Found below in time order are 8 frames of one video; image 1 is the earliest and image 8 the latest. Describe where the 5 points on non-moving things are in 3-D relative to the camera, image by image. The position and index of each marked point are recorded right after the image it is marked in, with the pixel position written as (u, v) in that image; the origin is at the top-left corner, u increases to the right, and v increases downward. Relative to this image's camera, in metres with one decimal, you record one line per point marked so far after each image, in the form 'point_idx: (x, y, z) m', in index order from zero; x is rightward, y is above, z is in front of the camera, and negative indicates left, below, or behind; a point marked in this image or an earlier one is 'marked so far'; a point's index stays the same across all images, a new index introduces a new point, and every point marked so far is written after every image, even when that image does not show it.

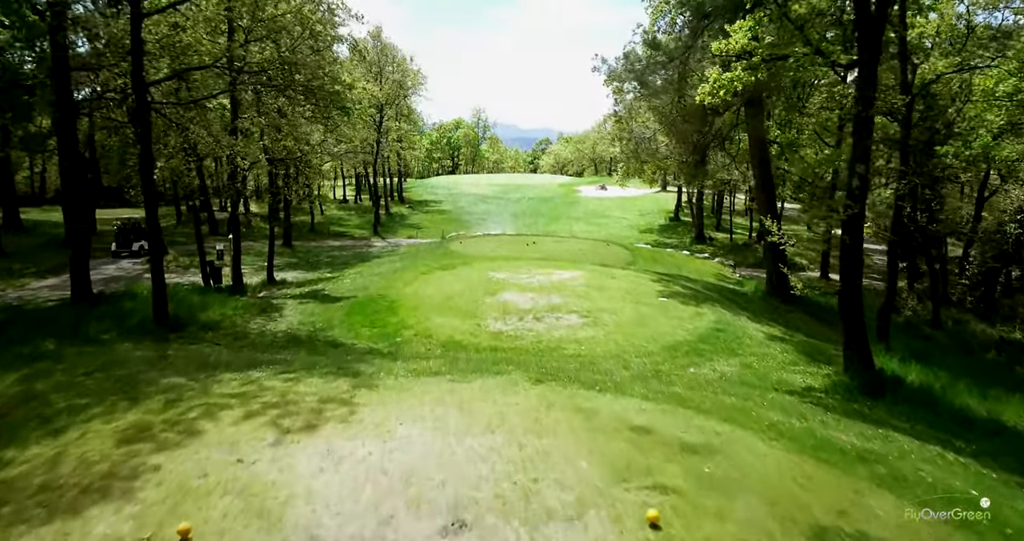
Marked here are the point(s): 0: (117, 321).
0: (-10.1, -1.3, +11.5) m
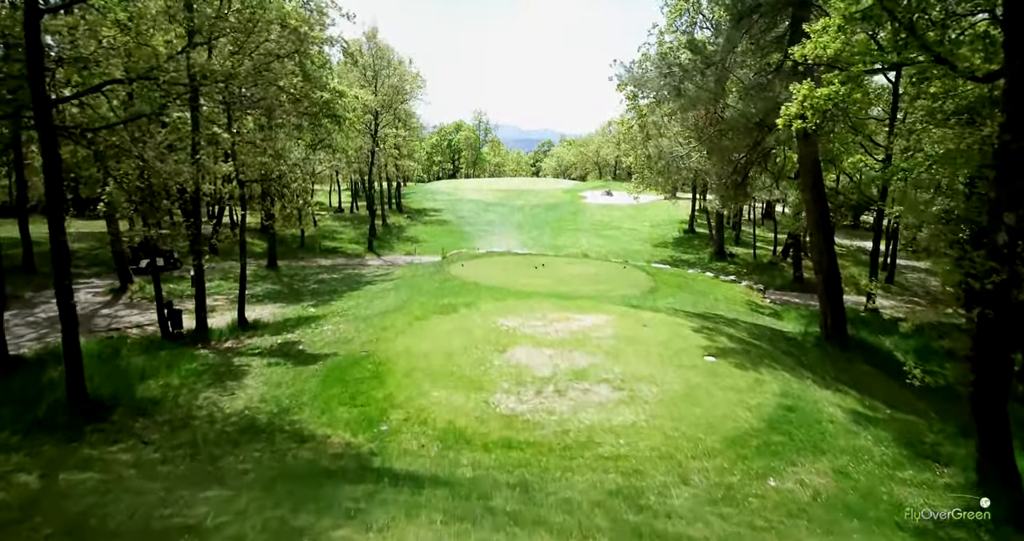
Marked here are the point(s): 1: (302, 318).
0: (-9.7, -2.7, +8.9) m
1: (-7.8, -1.8, +16.8) m
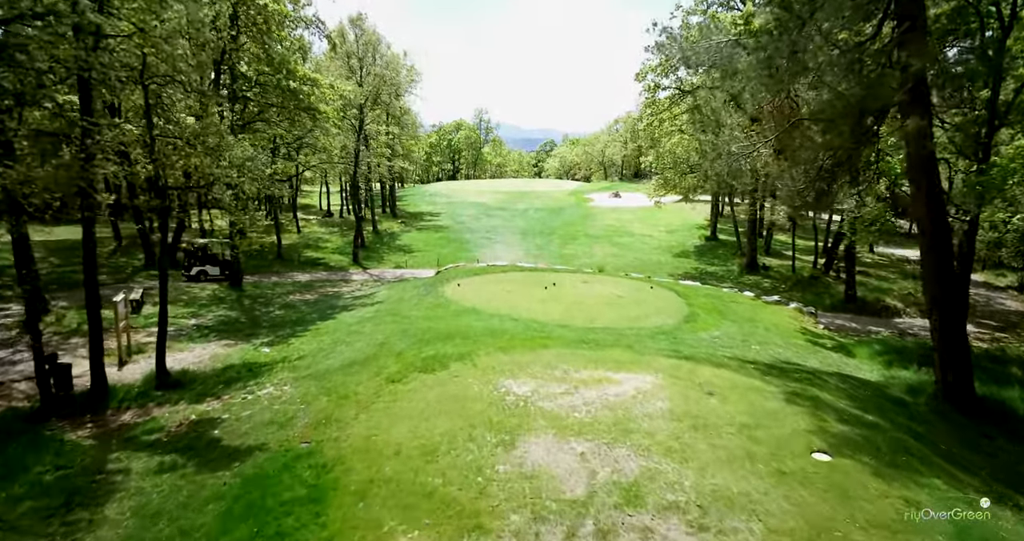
0: (-9.5, -3.7, +5.0) m
1: (-7.5, -2.8, +12.8) m
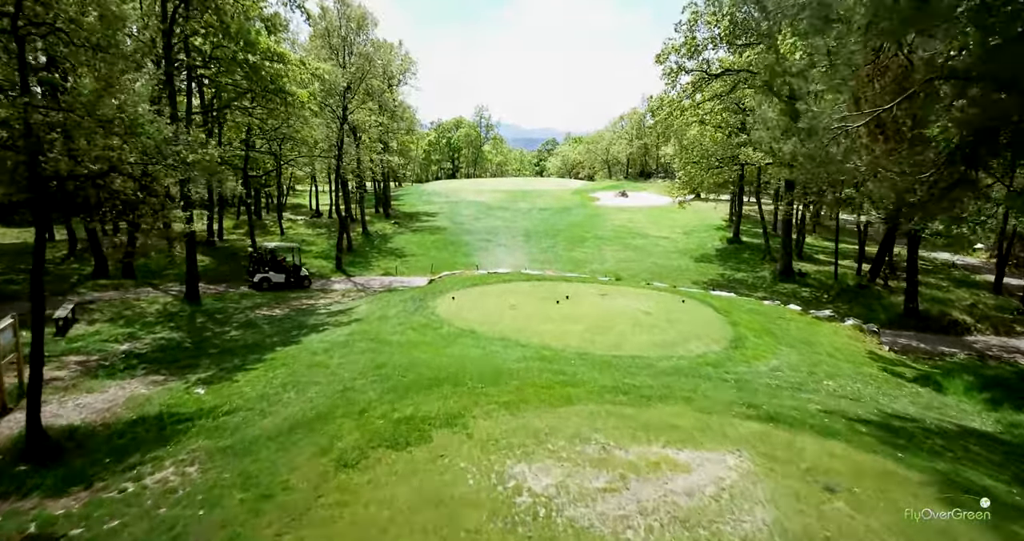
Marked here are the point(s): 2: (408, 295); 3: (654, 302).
0: (-9.3, -4.1, +1.6) m
1: (-7.4, -3.2, +9.4) m
2: (-4.5, -1.1, +19.1) m
3: (+5.5, -1.3, +17.7) m
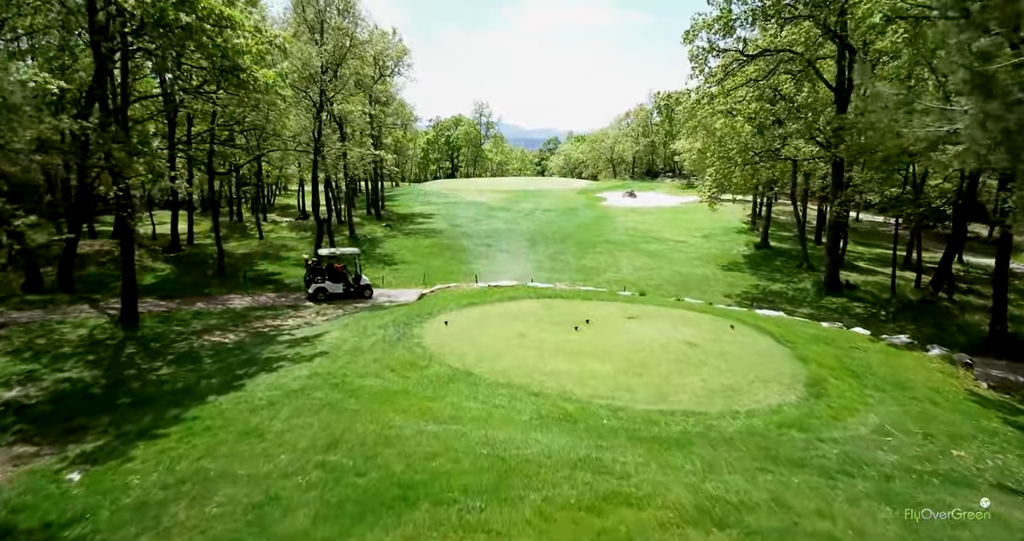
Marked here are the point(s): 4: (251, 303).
0: (-9.1, -4.7, -1.9) m
1: (-7.1, -3.7, +5.9) m
2: (-4.2, -1.6, +15.6) m
3: (+5.8, -1.8, +14.3) m
4: (-11.5, -1.4, +19.9) m
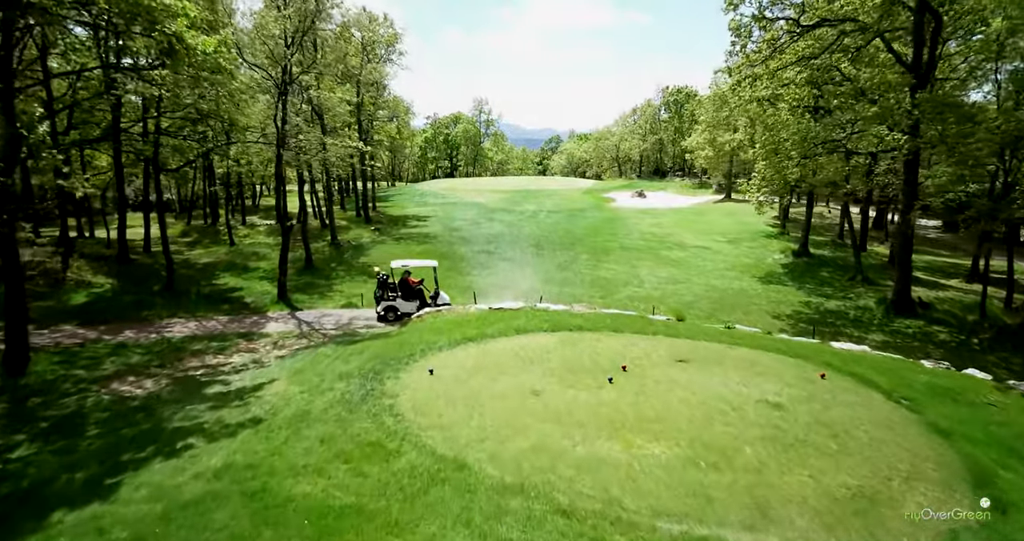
0: (-8.8, -5.4, -5.8) m
1: (-6.9, -4.4, +2.1) m
2: (-4.0, -2.3, +11.8) m
3: (+6.0, -2.5, +10.4) m
4: (-11.3, -2.1, +16.0) m
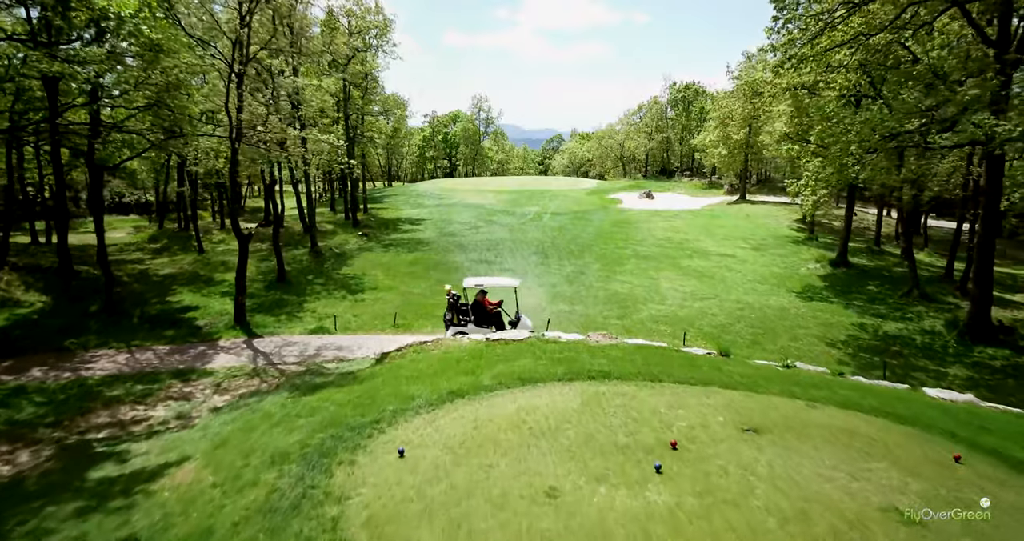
0: (-8.8, -6.0, -8.9) m
1: (-6.8, -5.1, -1.0) m
2: (-3.9, -2.9, +8.6) m
3: (+6.1, -3.1, +7.3) m
4: (-11.2, -2.7, +12.9) m
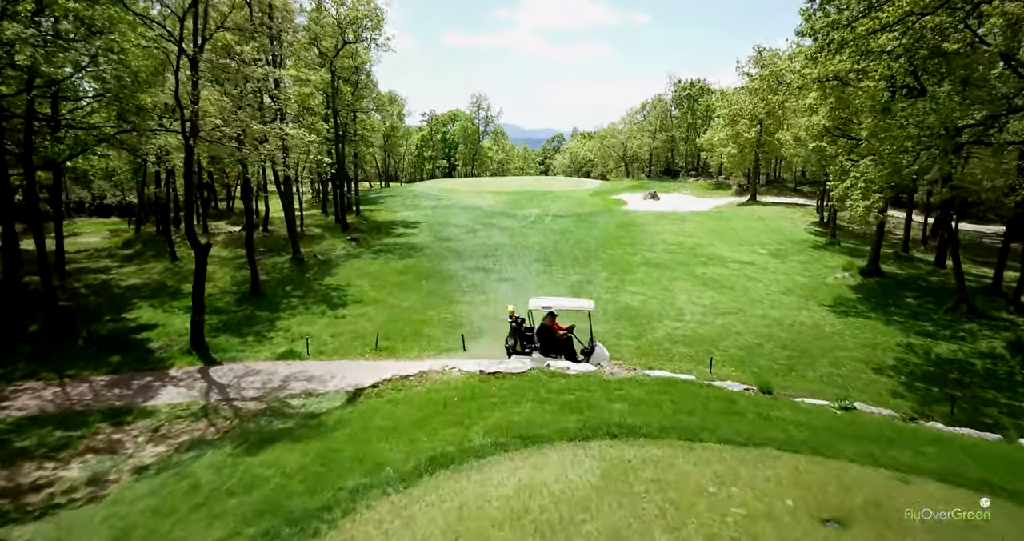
0: (-8.8, -6.5, -11.0) m
1: (-6.9, -5.5, -3.1) m
2: (-4.0, -3.4, +6.5) m
3: (+6.0, -3.6, +5.2) m
4: (-11.2, -3.2, +10.8) m
